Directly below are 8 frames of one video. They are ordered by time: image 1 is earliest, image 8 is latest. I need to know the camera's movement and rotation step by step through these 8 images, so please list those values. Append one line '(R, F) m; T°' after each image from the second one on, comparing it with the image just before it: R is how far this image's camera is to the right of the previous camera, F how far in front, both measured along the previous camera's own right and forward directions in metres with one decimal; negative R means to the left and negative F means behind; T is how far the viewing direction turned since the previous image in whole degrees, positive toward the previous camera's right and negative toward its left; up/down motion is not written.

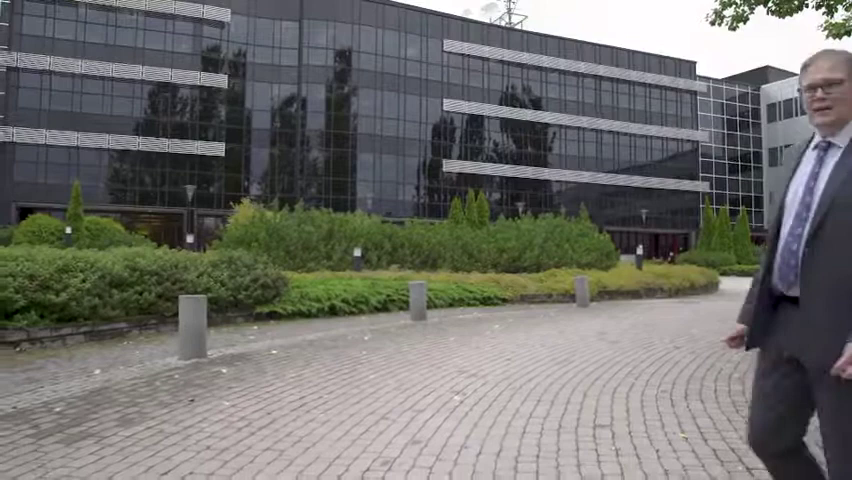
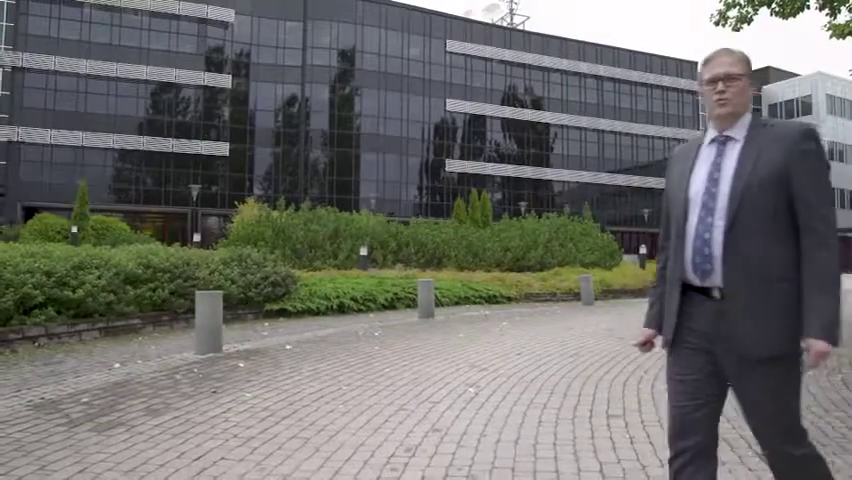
(-0.2, -0.2) m; 0°
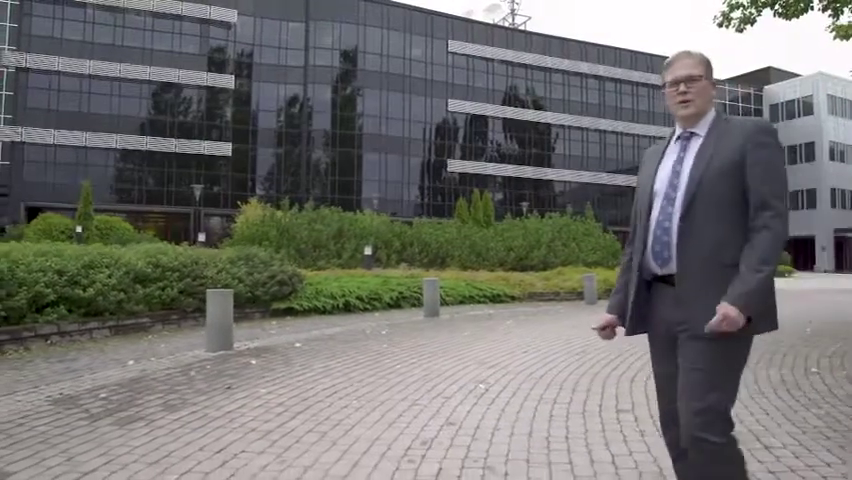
(-0.1, -0.1) m; 0°
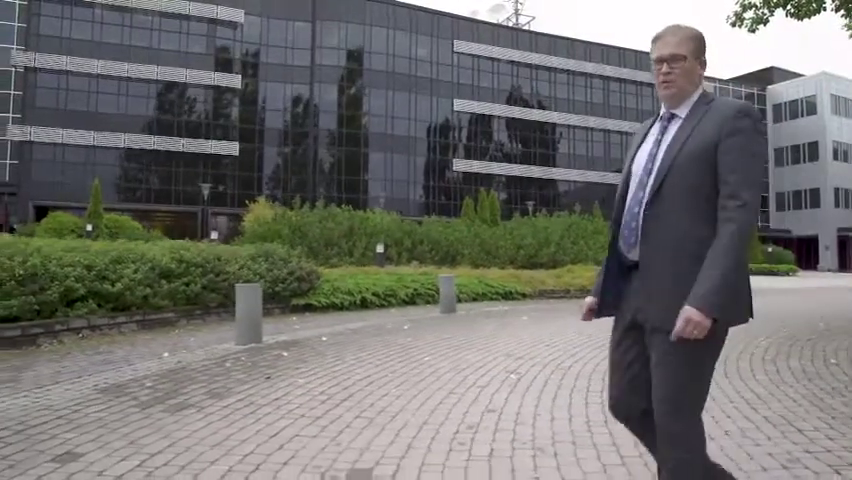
(-0.3, -0.2) m; 0°
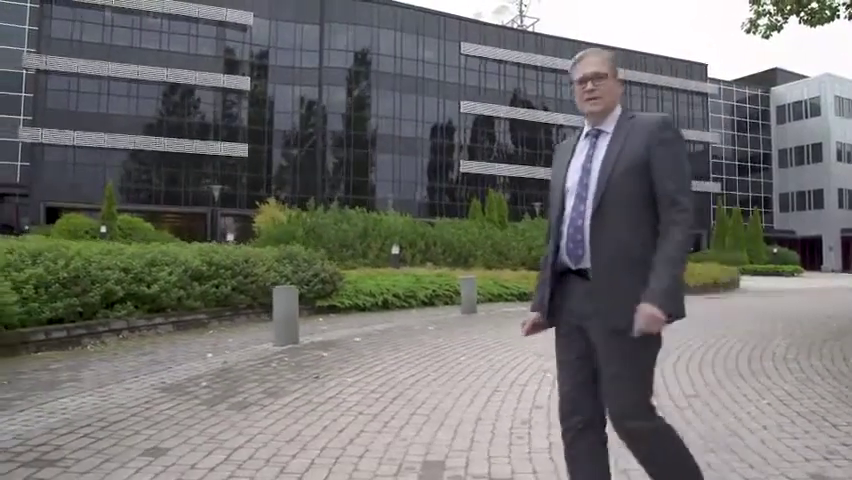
(-0.4, -0.3) m; 0°
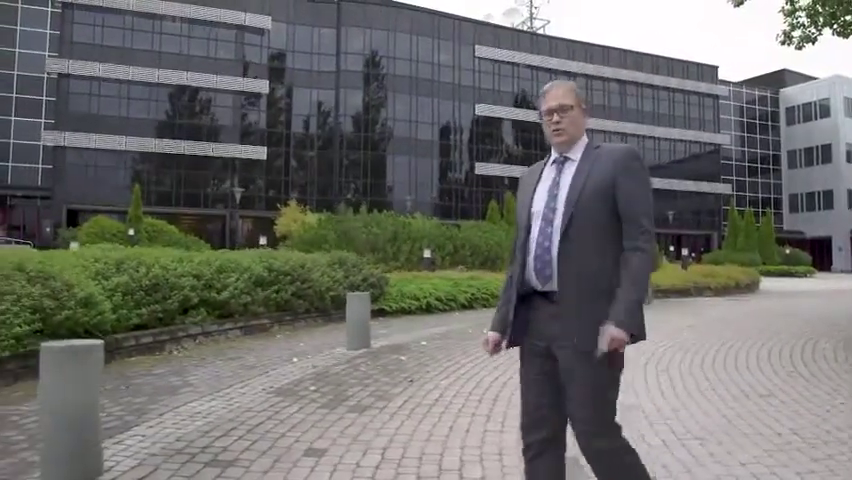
(-1.0, -0.5) m; 0°
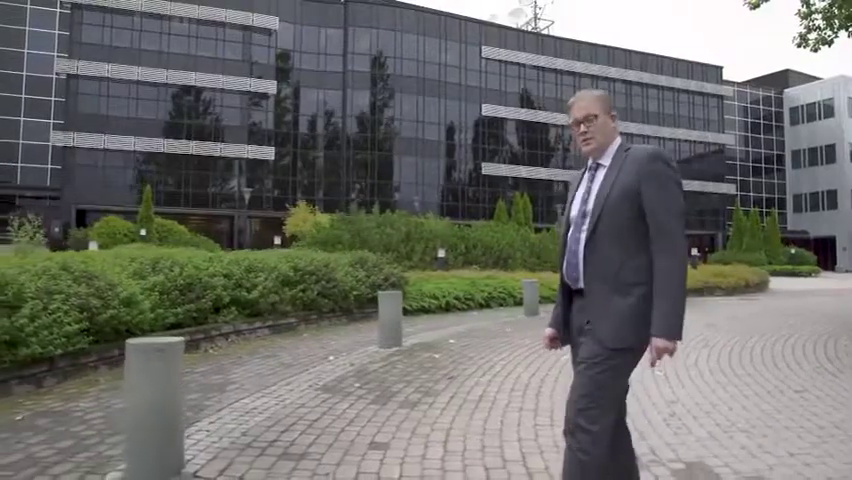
(-0.5, -0.2) m; 0°
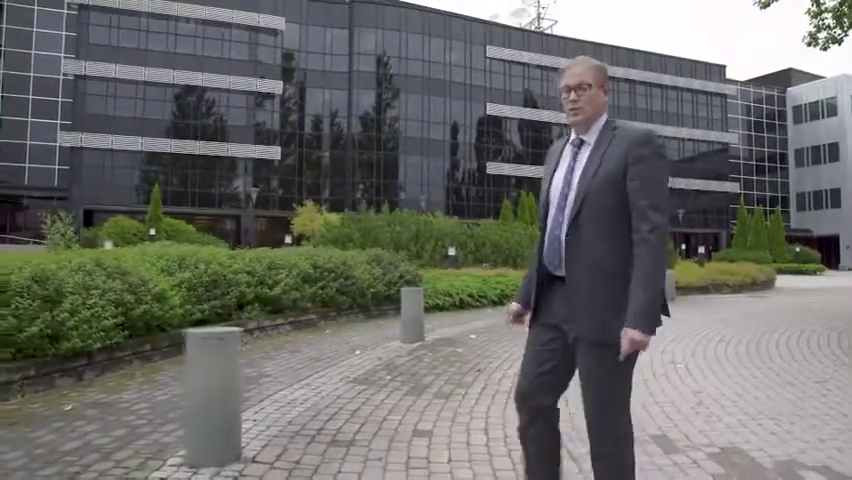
(-0.3, -0.2) m; 0°
